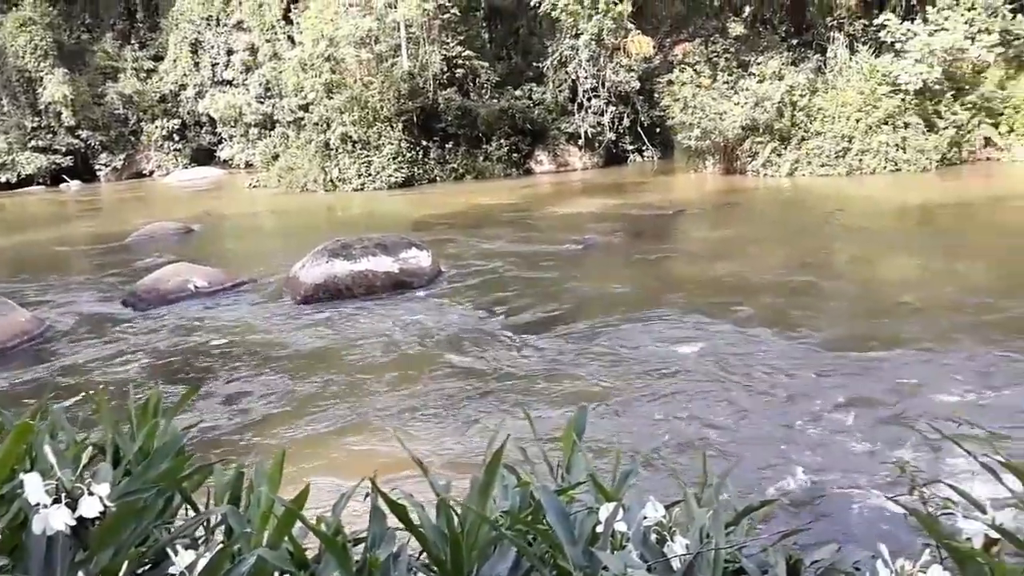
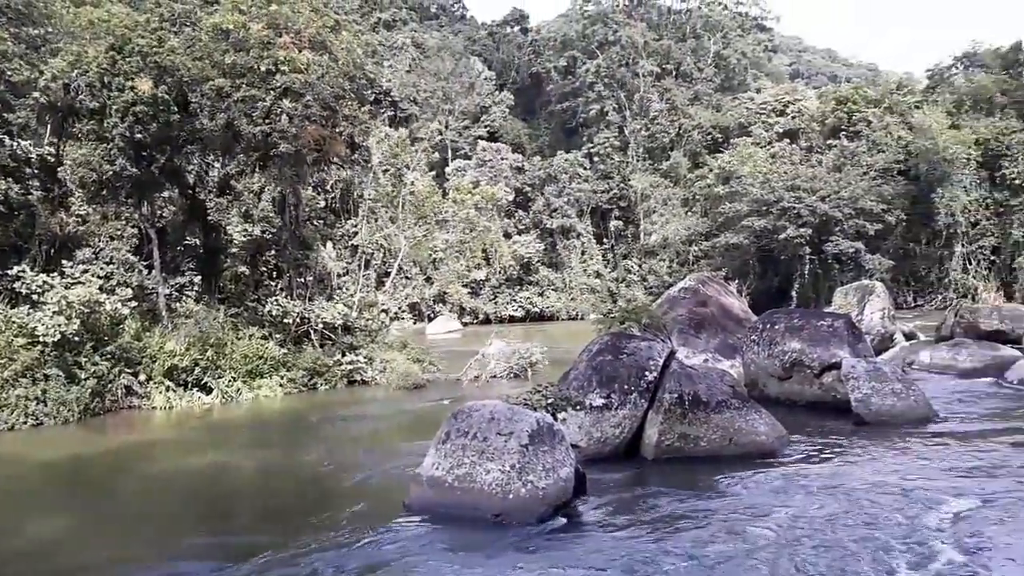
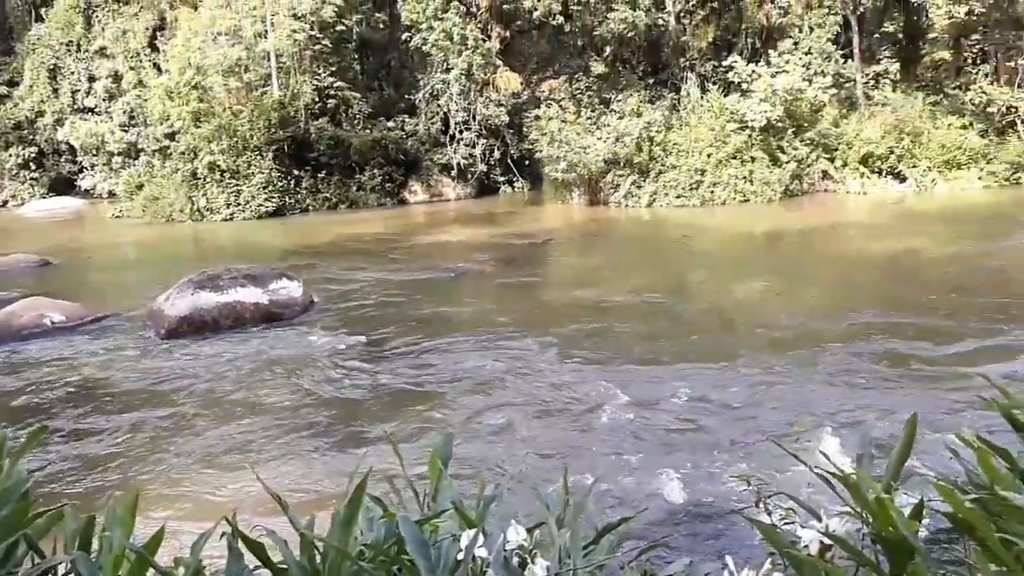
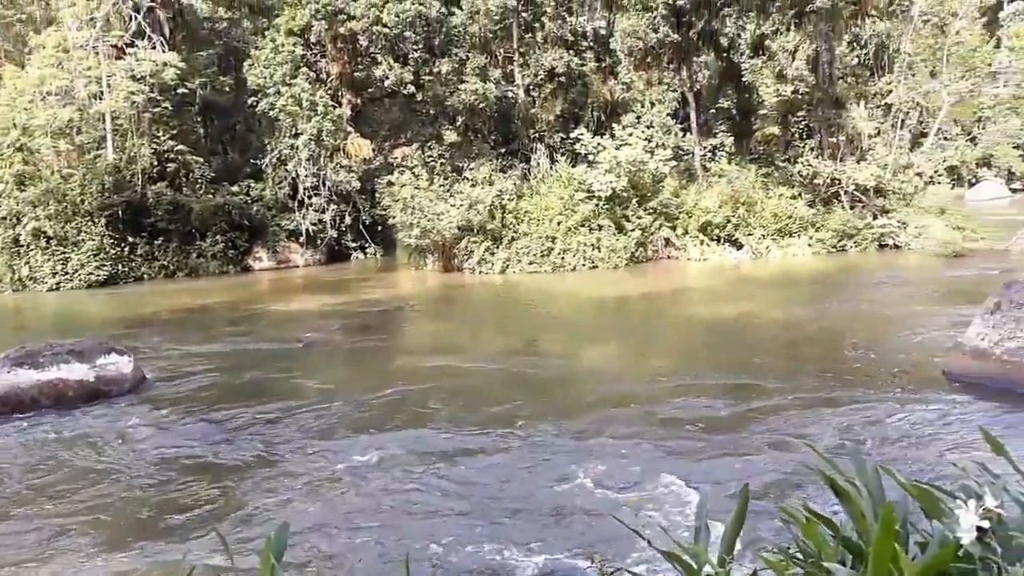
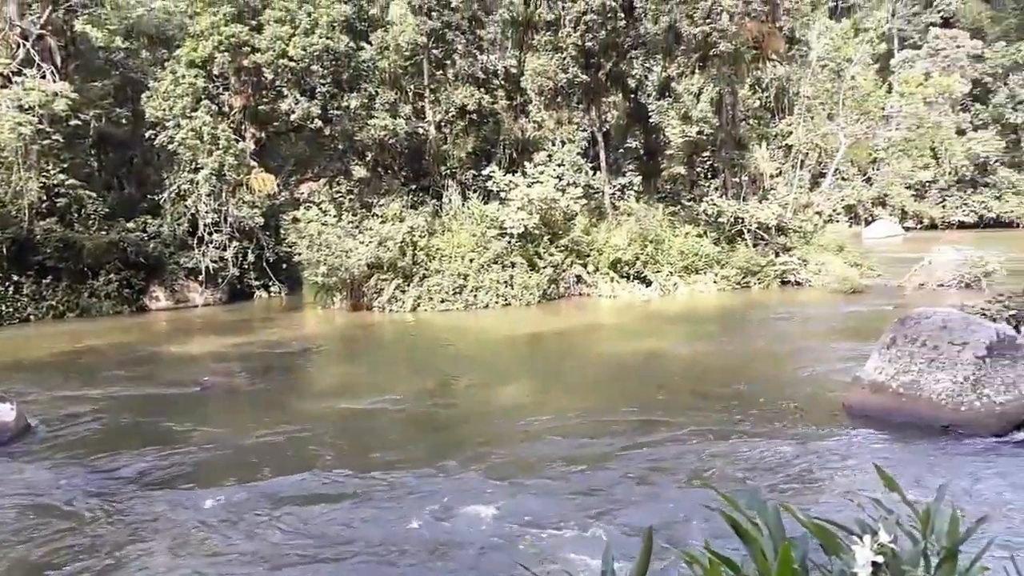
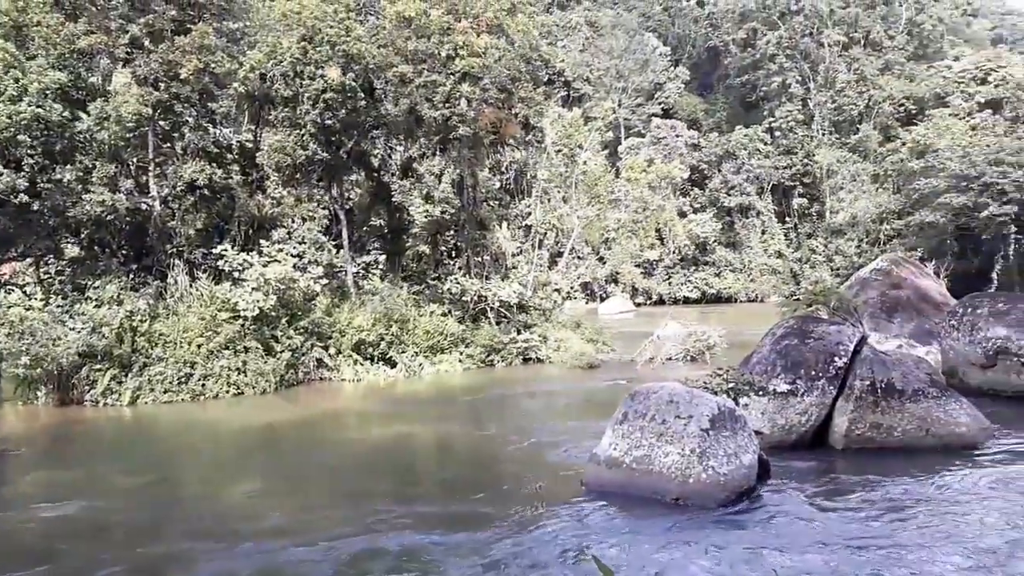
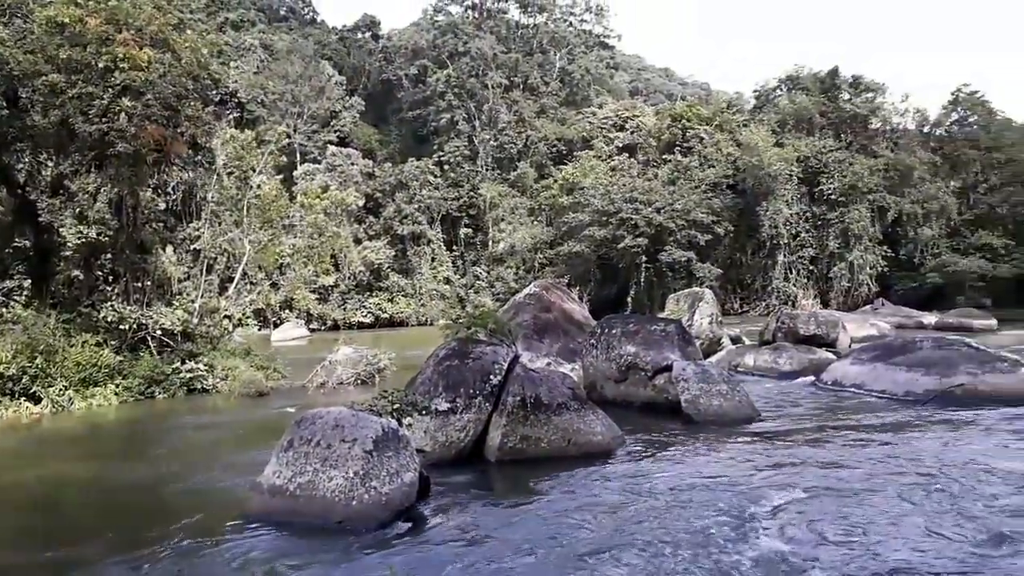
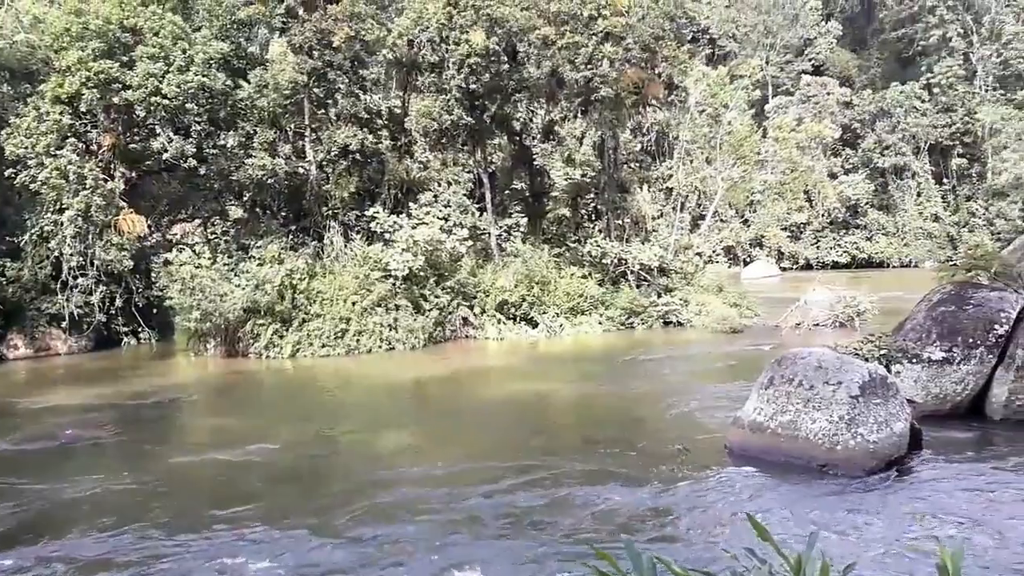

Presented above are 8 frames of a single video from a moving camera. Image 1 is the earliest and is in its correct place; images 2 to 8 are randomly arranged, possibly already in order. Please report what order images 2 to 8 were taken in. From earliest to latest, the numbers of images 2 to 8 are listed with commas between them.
3, 4, 5, 8, 6, 2, 7
